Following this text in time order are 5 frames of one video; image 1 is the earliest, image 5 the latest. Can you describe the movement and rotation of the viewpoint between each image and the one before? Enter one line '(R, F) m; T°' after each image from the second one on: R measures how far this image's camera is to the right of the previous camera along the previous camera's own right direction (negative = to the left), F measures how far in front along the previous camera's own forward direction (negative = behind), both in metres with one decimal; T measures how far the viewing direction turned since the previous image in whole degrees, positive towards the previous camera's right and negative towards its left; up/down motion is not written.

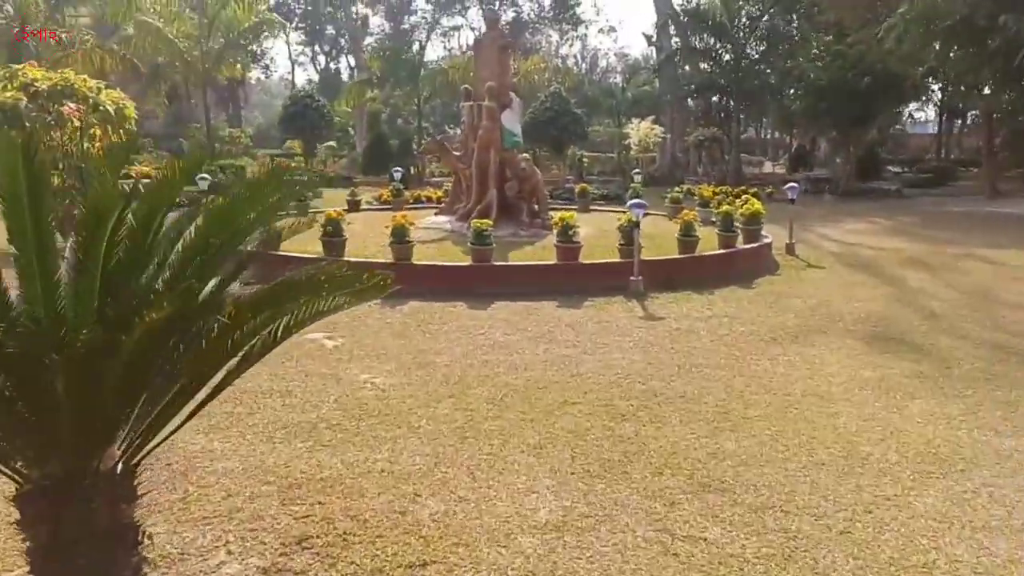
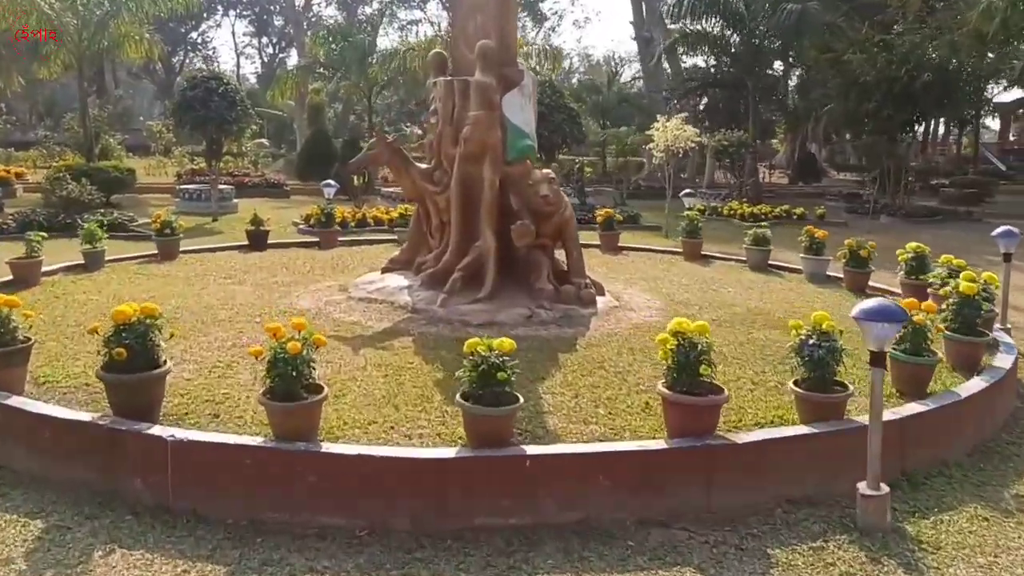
(-0.4, +5.2) m; +3°
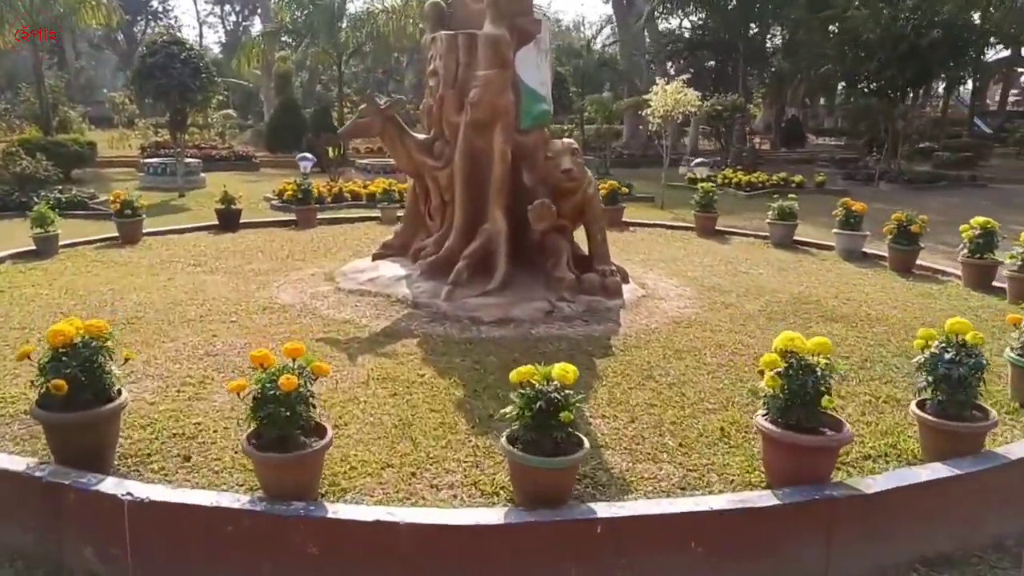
(-0.3, +0.9) m; +2°
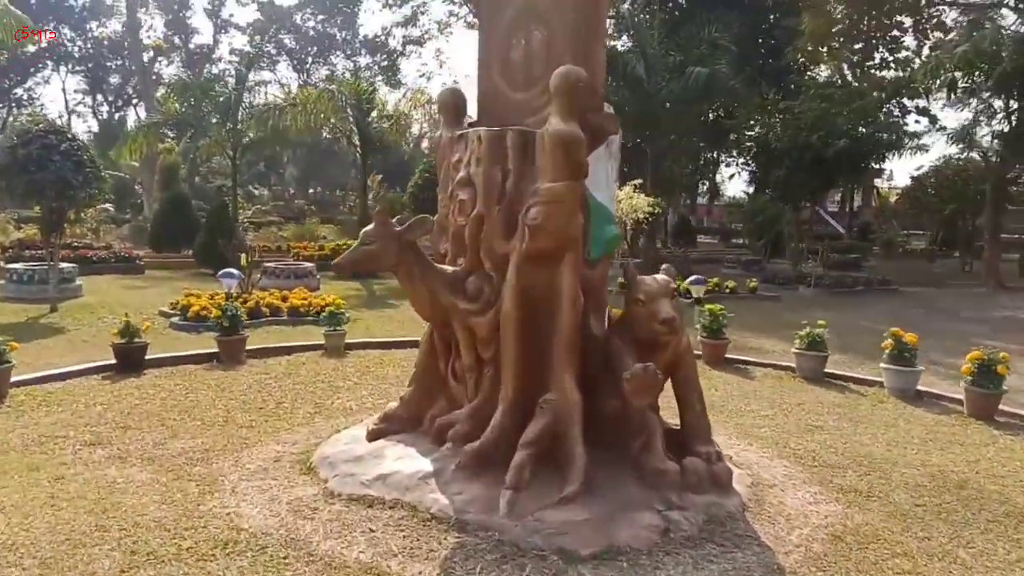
(-0.9, +1.9) m; +8°
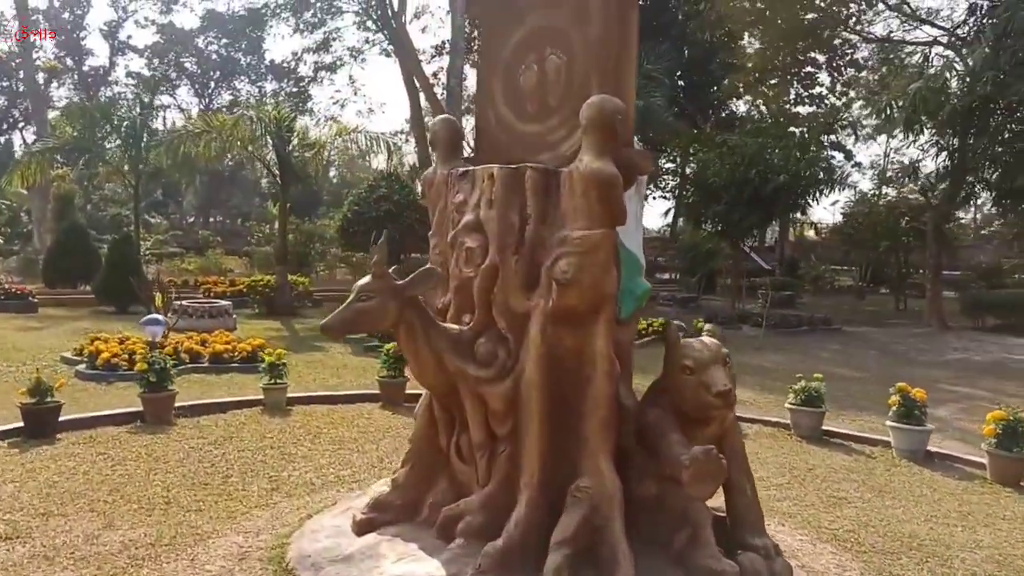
(-0.5, +0.7) m; +6°
